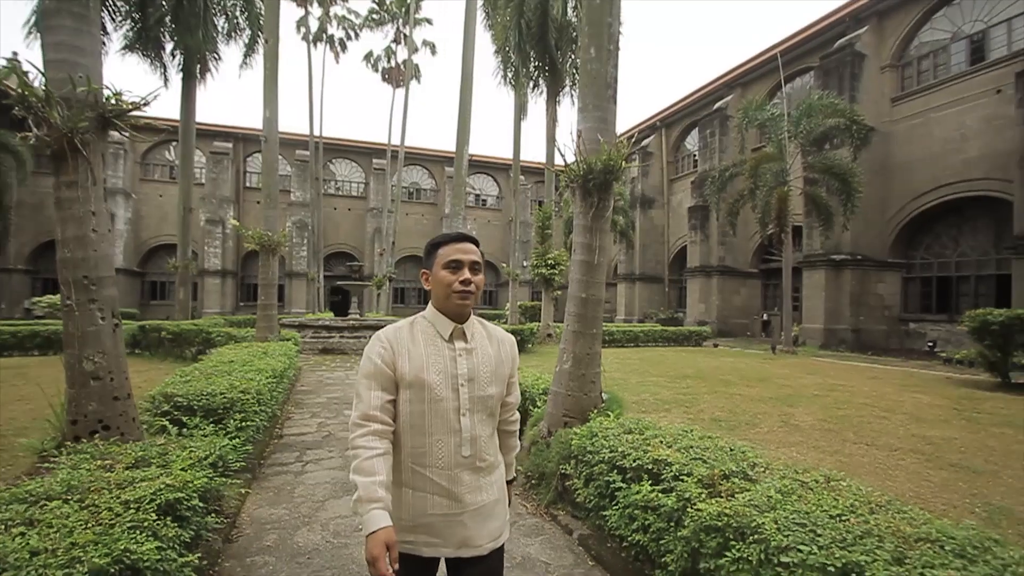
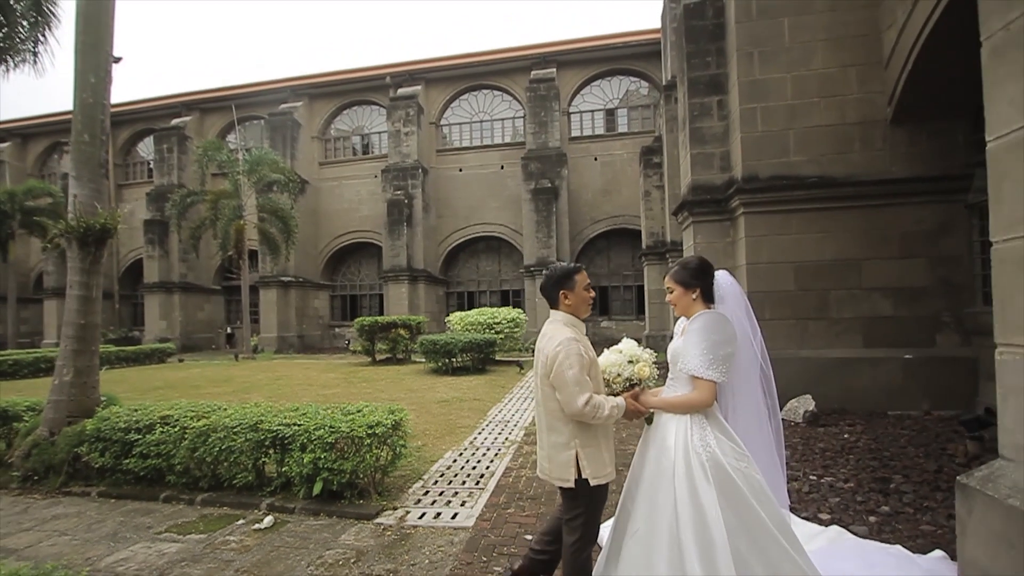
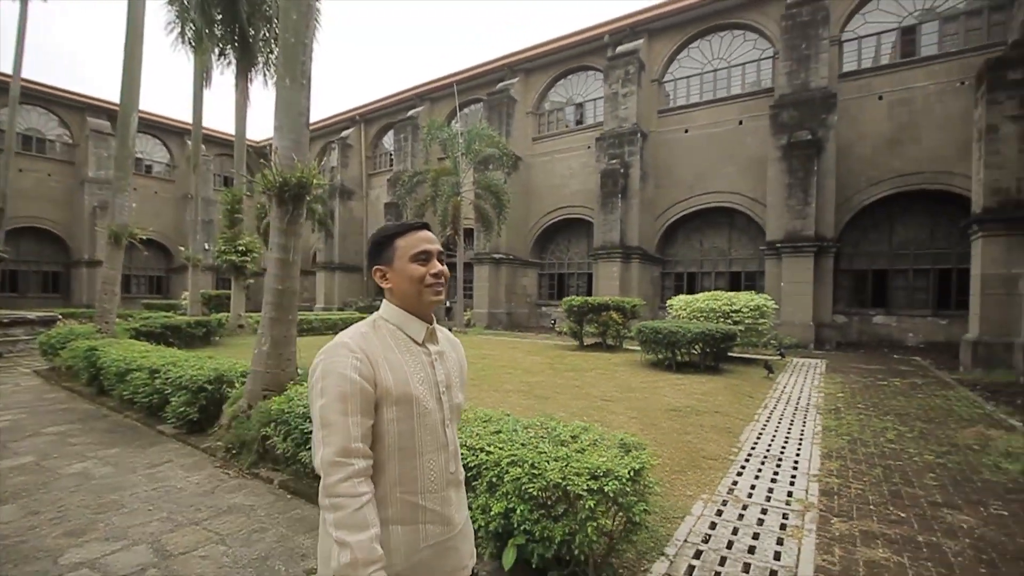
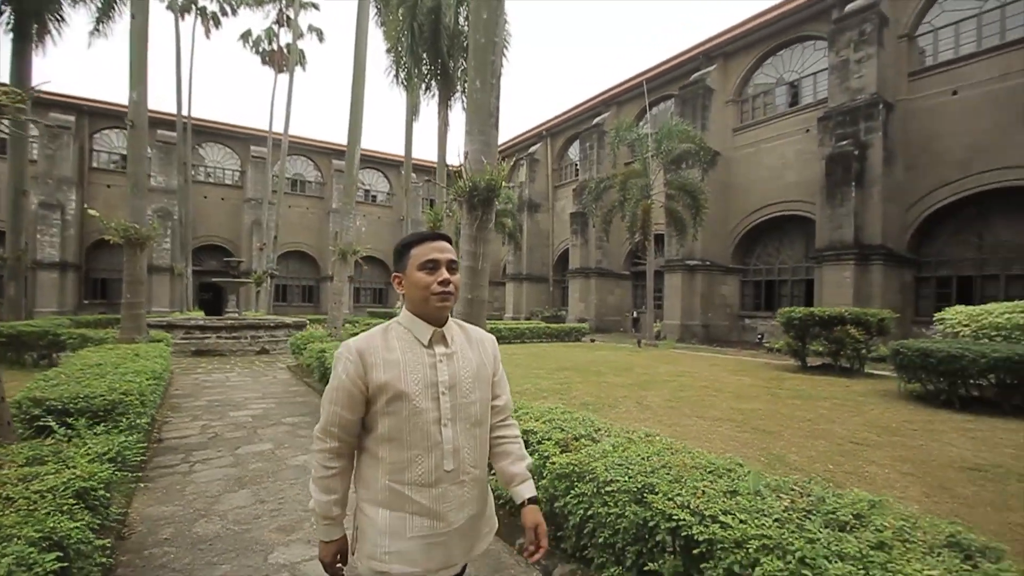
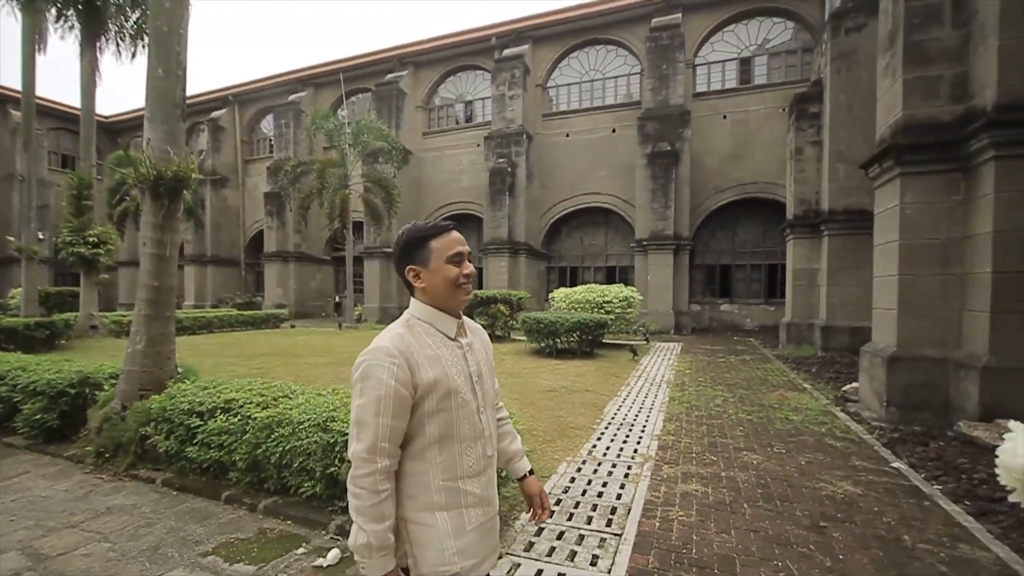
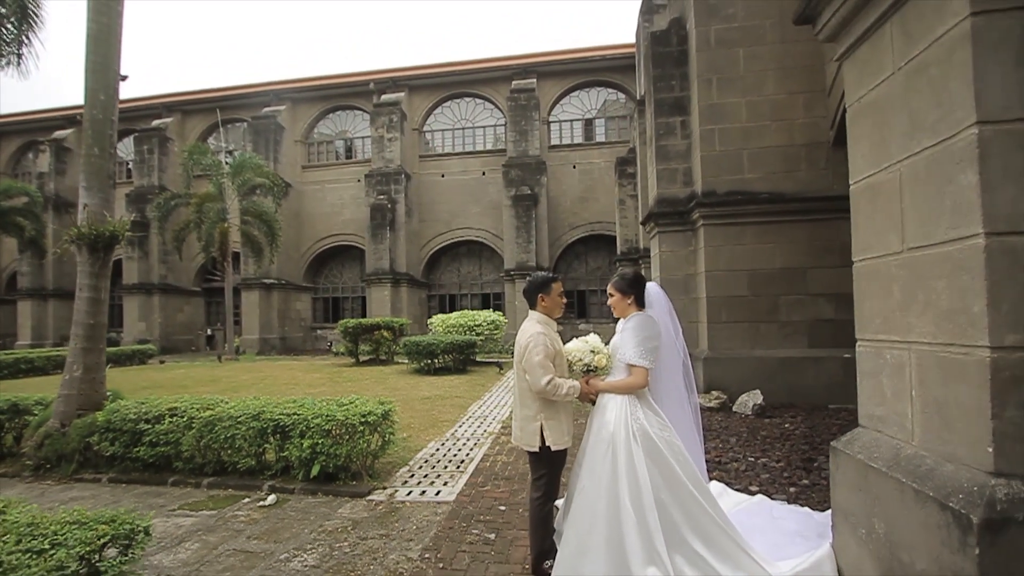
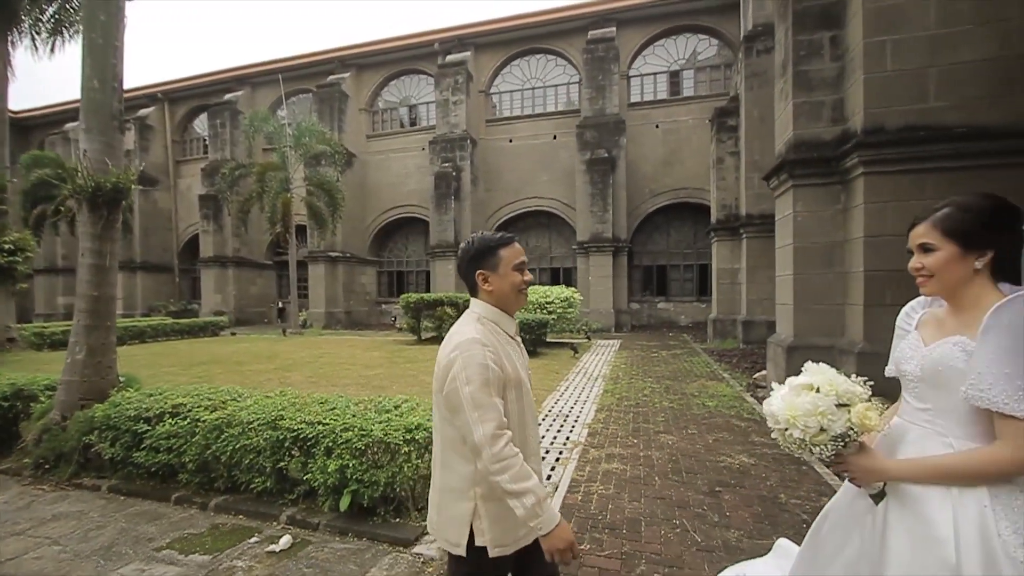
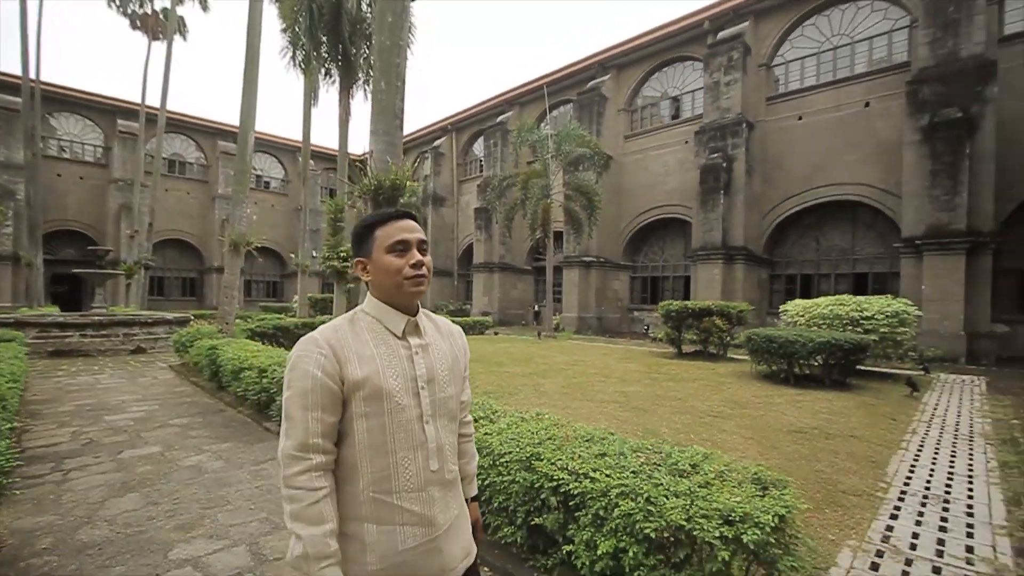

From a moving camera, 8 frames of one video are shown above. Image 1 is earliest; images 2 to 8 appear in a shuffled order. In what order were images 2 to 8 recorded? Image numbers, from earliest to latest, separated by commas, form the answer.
4, 8, 3, 5, 7, 2, 6
